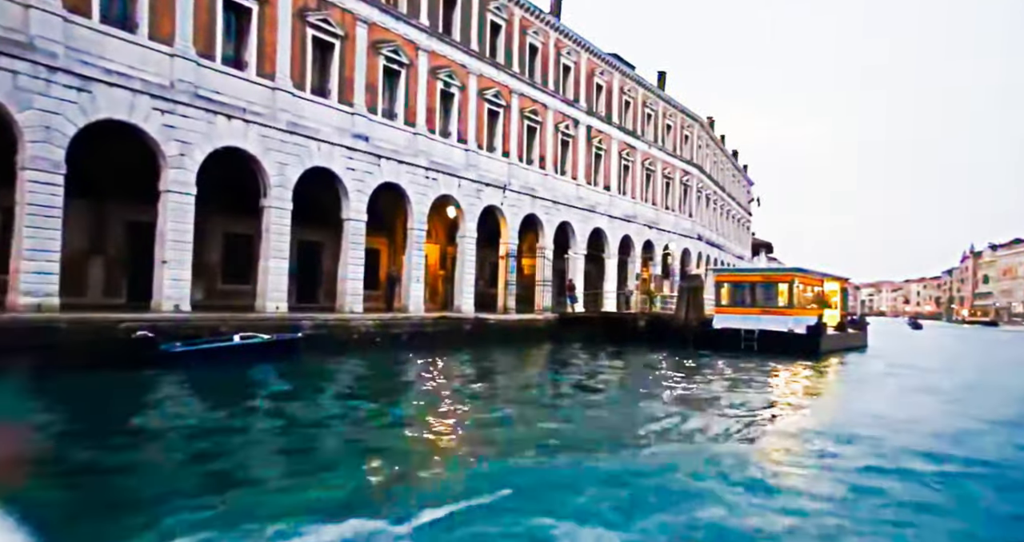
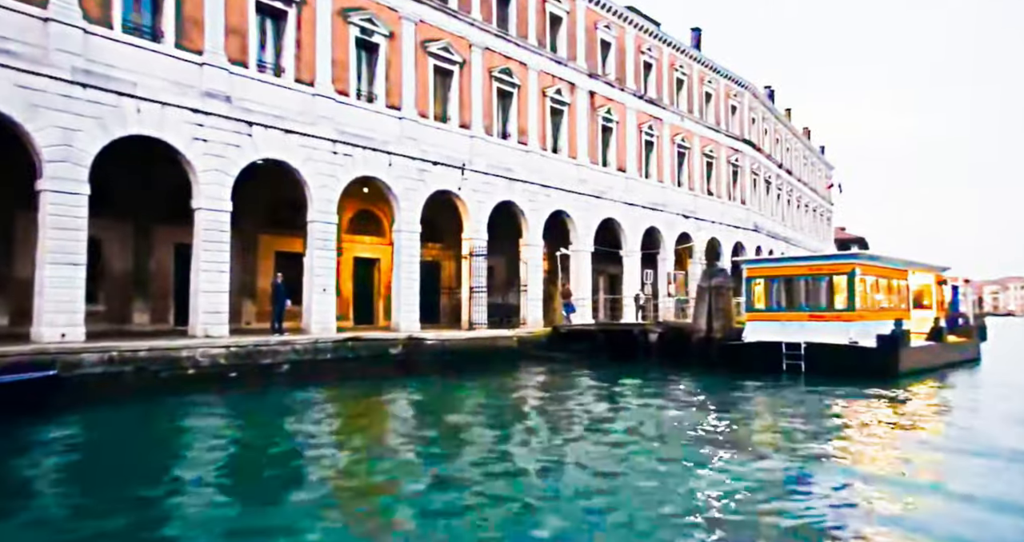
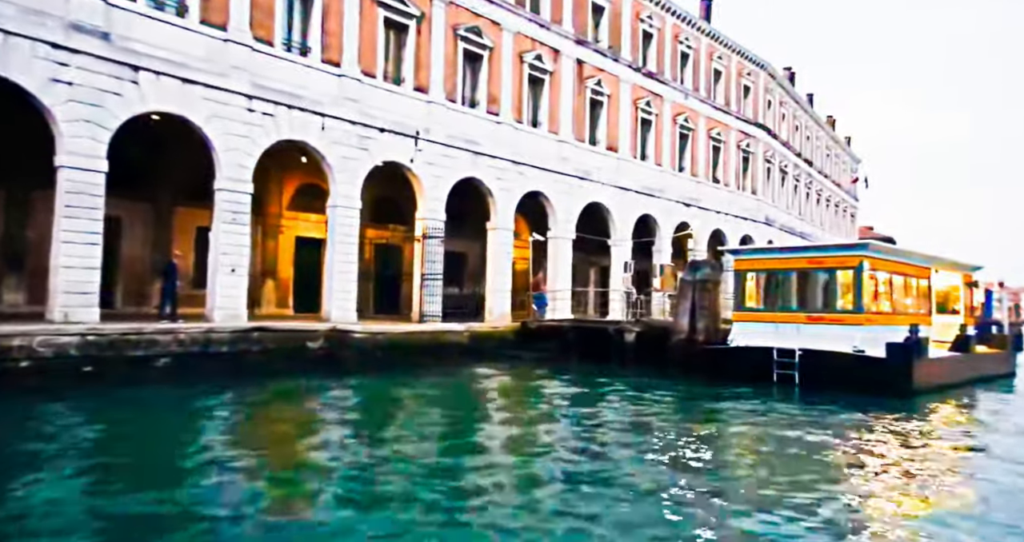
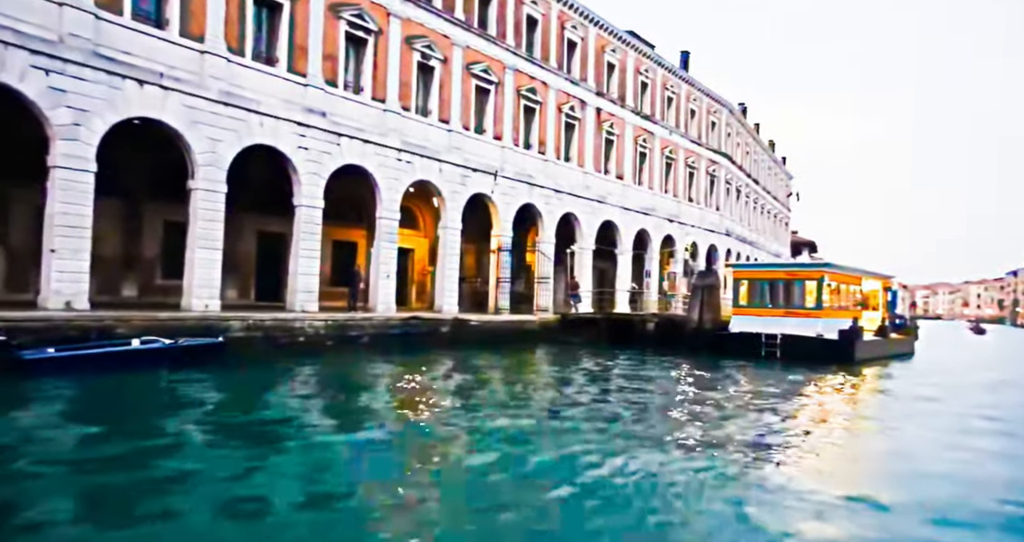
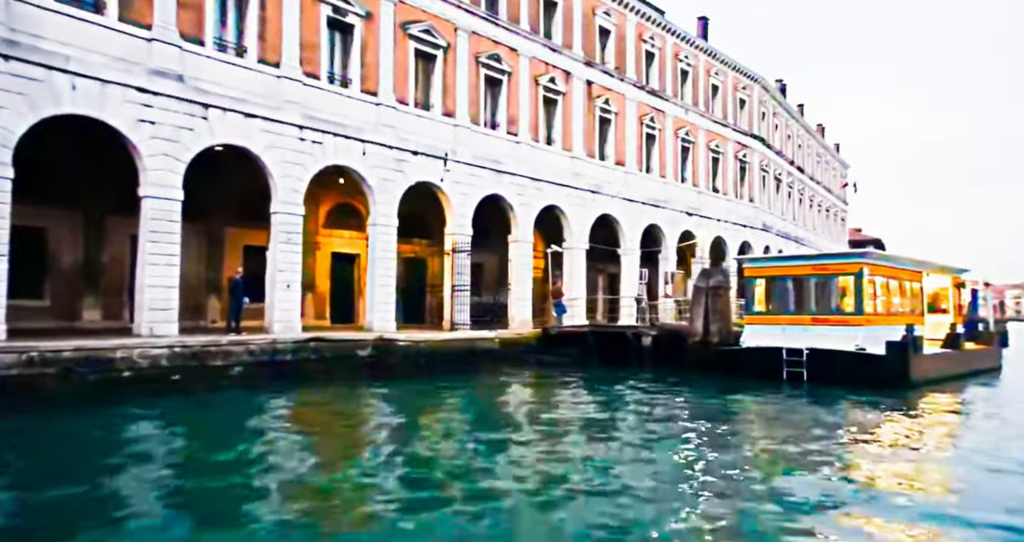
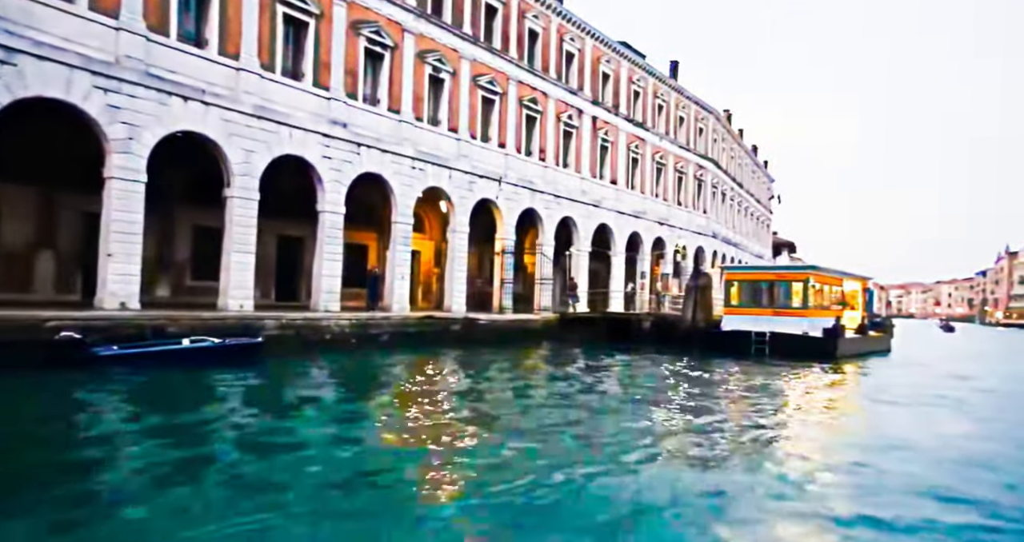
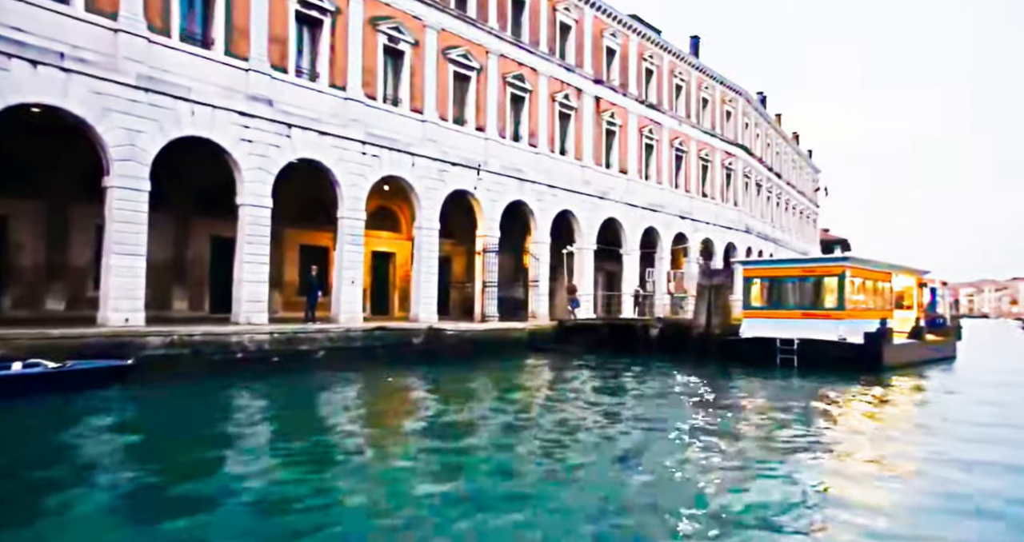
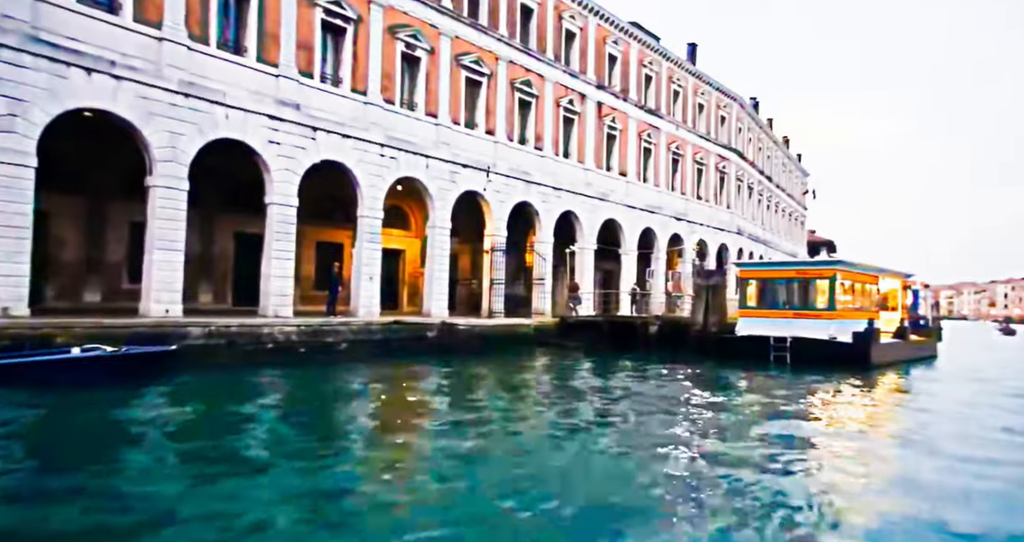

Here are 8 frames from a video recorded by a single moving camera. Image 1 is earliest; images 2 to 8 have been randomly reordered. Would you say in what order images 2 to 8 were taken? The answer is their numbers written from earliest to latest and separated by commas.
6, 4, 8, 7, 2, 5, 3
